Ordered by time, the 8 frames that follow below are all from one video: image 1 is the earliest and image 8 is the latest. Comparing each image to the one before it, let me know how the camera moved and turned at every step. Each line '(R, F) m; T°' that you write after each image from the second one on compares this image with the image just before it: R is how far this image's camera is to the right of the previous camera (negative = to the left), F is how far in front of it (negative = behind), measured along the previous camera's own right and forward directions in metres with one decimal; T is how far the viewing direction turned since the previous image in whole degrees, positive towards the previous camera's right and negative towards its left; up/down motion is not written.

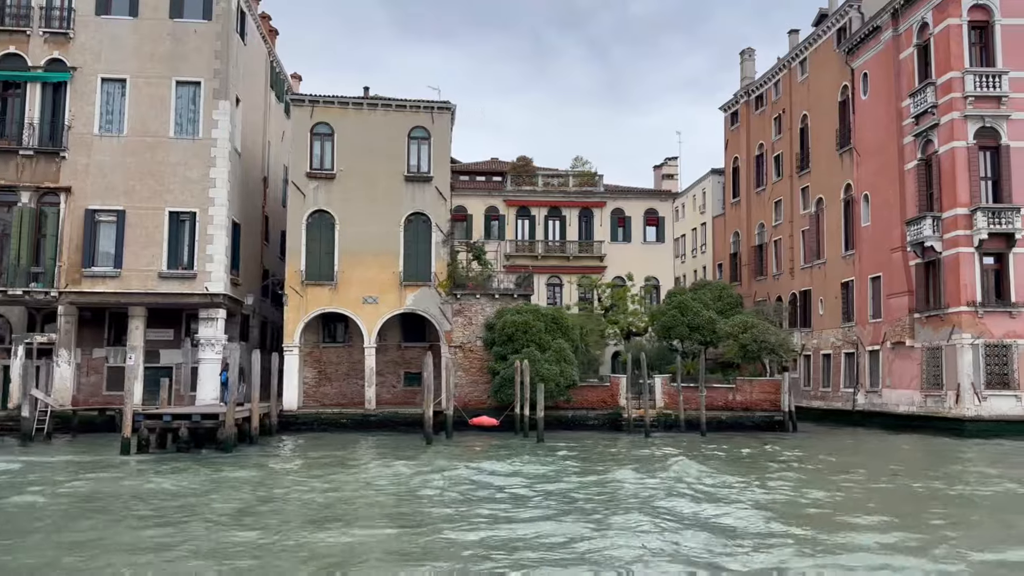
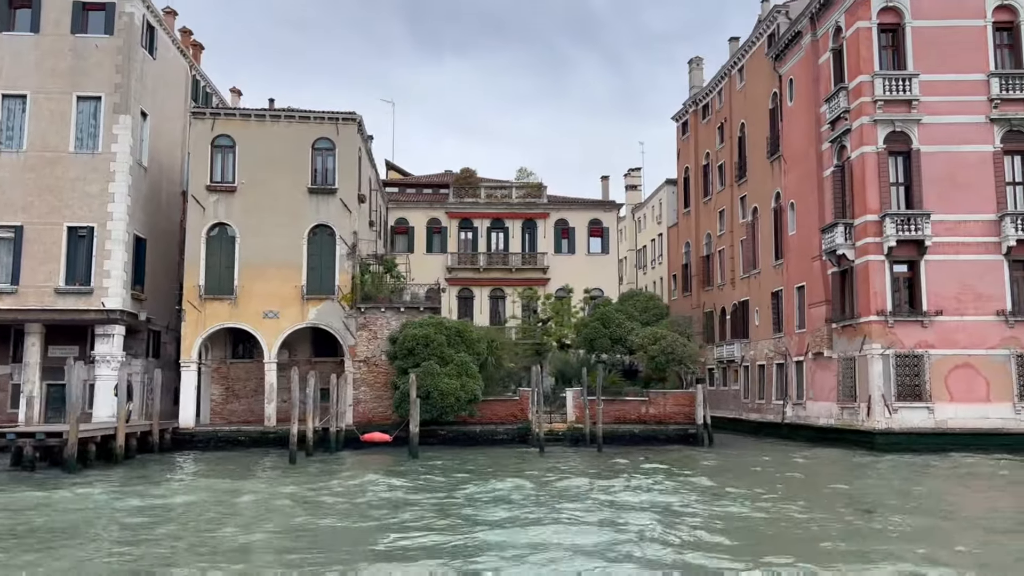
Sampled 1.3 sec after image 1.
(+3.3, +0.5) m; -1°
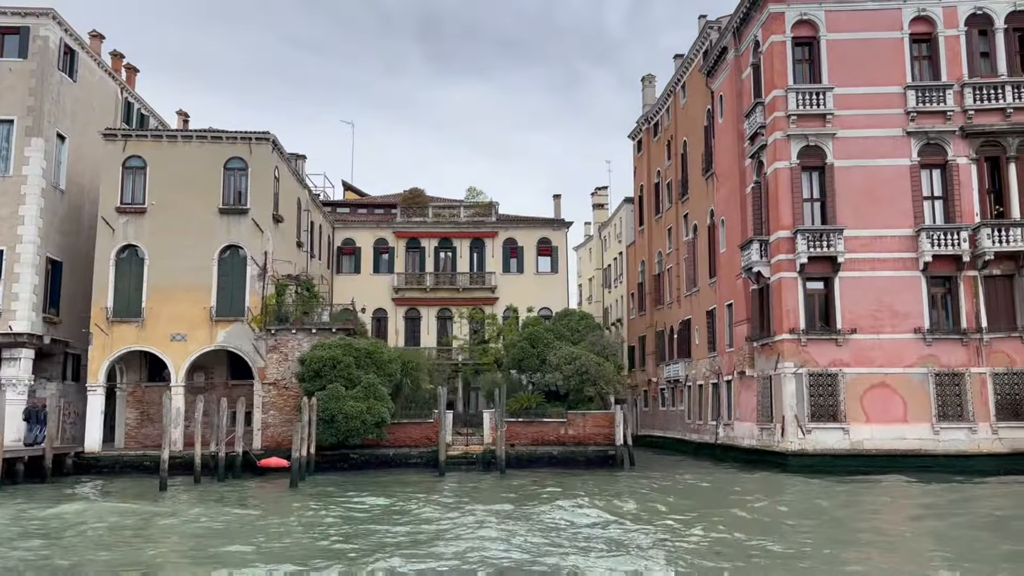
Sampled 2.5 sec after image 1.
(+3.0, +0.4) m; -1°
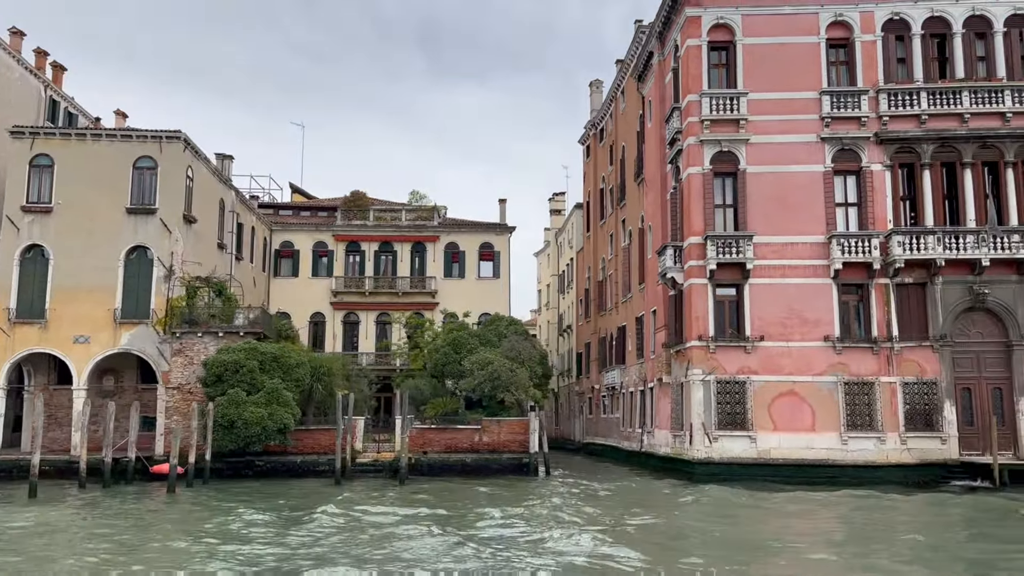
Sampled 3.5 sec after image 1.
(+2.4, +0.4) m; 0°
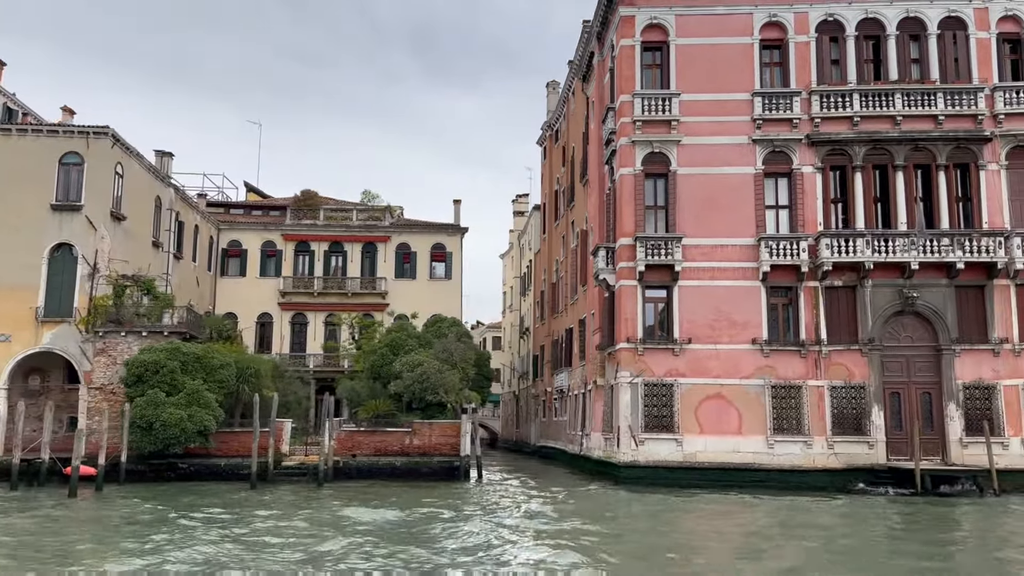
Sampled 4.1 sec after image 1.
(+1.7, +0.3) m; +1°
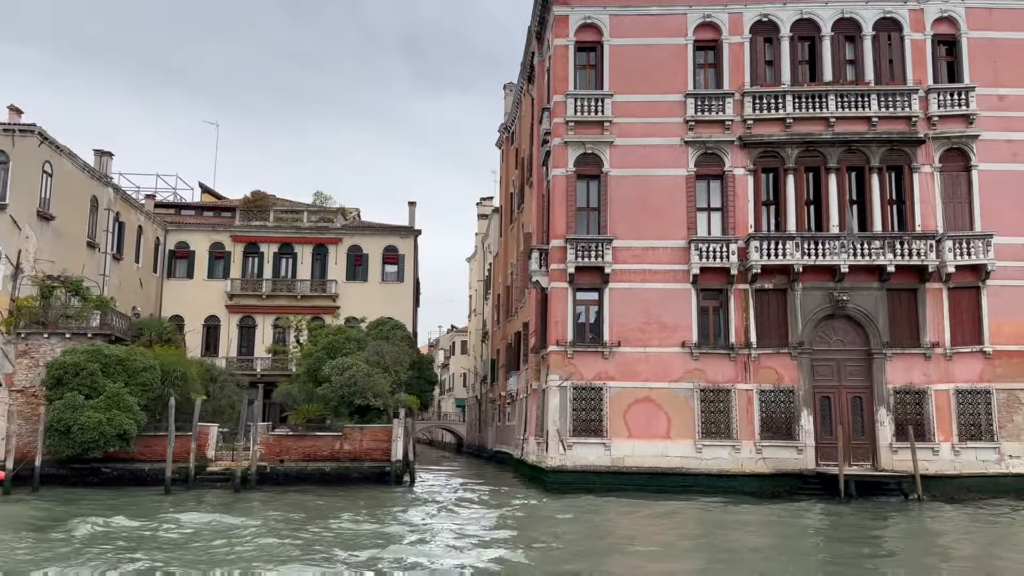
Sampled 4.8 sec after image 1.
(+1.7, +0.3) m; +1°
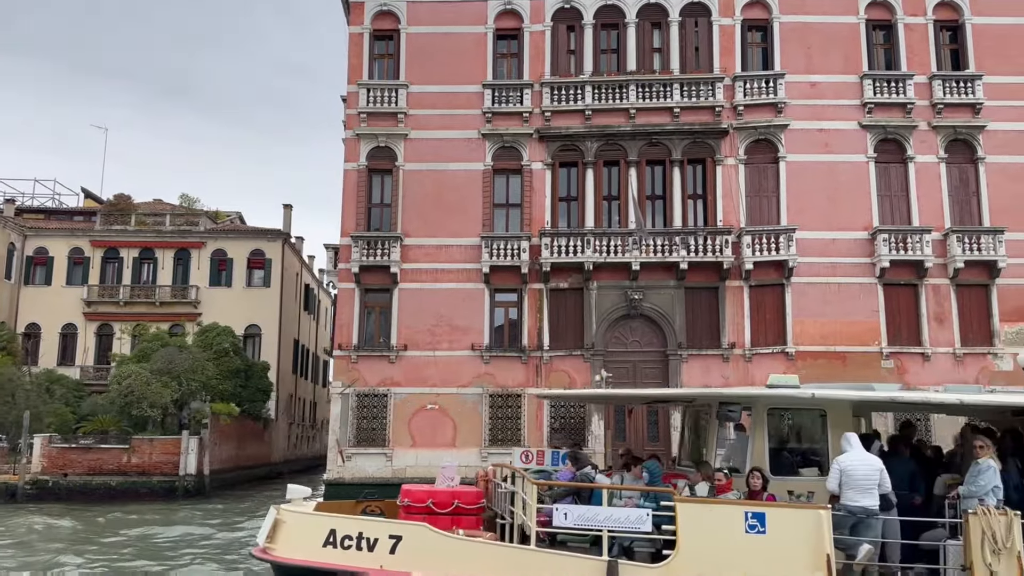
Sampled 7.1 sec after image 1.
(+5.6, +1.2) m; 0°
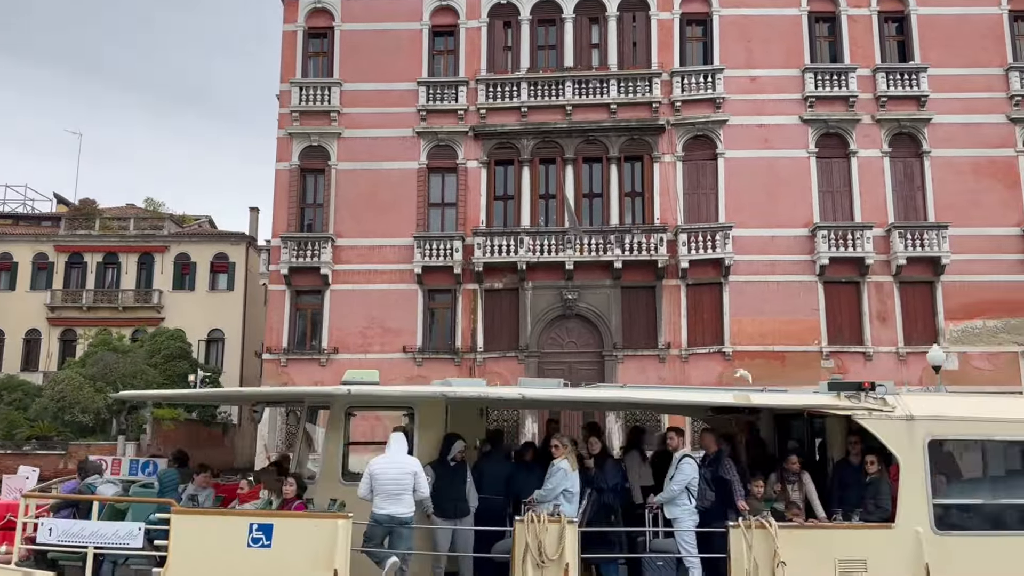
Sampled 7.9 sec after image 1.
(+2.0, +0.4) m; -1°
